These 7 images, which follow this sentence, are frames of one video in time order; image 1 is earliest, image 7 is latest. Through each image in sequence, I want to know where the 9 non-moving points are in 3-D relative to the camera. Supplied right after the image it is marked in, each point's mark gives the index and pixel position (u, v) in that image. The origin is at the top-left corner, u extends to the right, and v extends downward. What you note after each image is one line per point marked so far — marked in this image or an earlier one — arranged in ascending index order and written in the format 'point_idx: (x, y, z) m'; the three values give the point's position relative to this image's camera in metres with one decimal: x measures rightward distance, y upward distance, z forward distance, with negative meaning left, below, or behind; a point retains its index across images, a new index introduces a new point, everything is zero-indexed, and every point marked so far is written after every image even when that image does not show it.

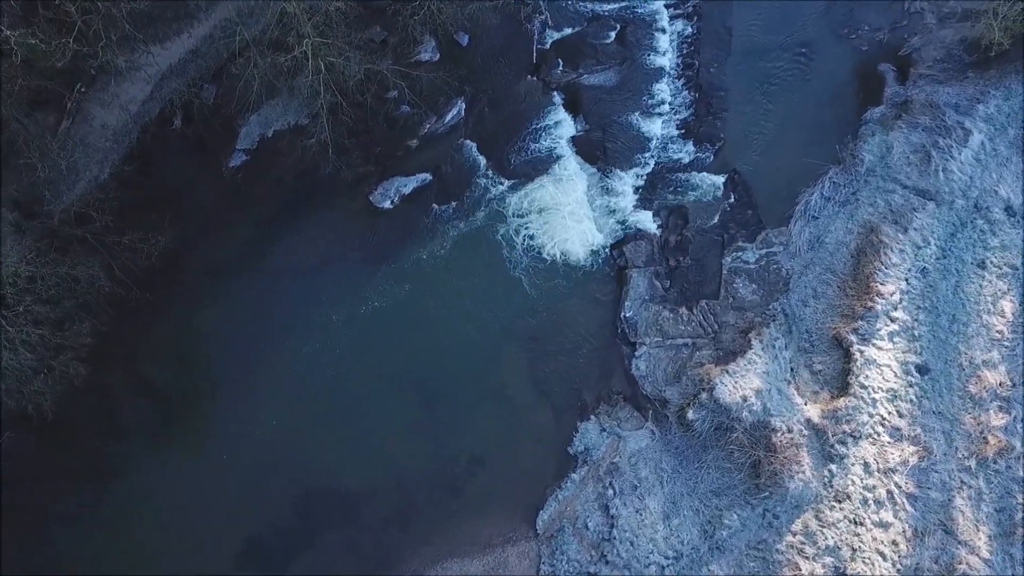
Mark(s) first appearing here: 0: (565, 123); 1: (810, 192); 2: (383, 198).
0: (+1.2, +3.7, +18.0) m
1: (+6.3, +2.0, +16.9) m
2: (-2.9, +2.0, +17.7) m
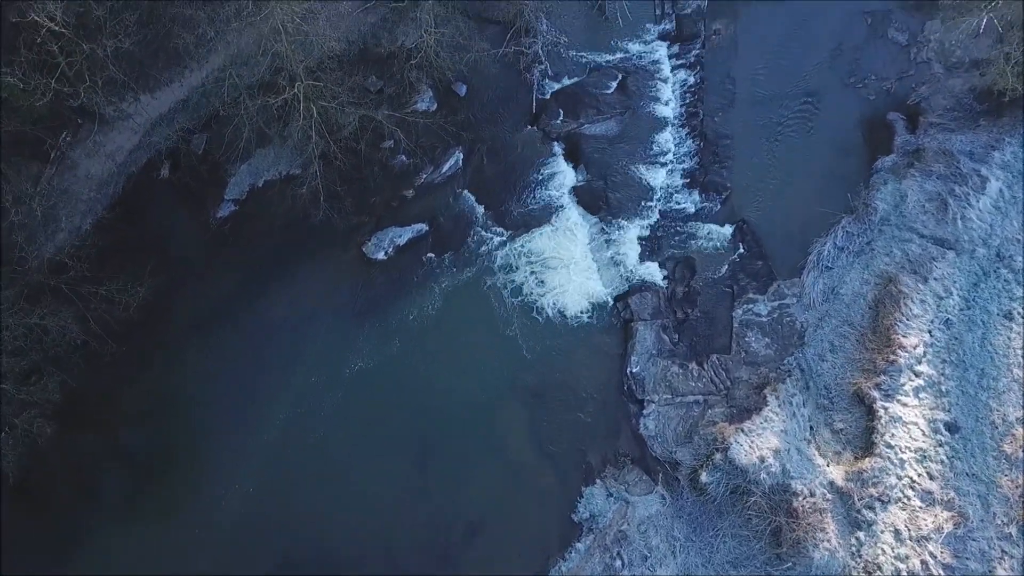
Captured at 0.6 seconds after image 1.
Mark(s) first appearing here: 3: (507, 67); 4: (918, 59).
0: (+1.2, +2.5, +17.4) m
1: (+6.2, +0.9, +16.2) m
2: (-2.9, +0.9, +17.0) m
3: (-0.1, +4.9, +18.2) m
4: (+9.2, +5.2, +18.1) m
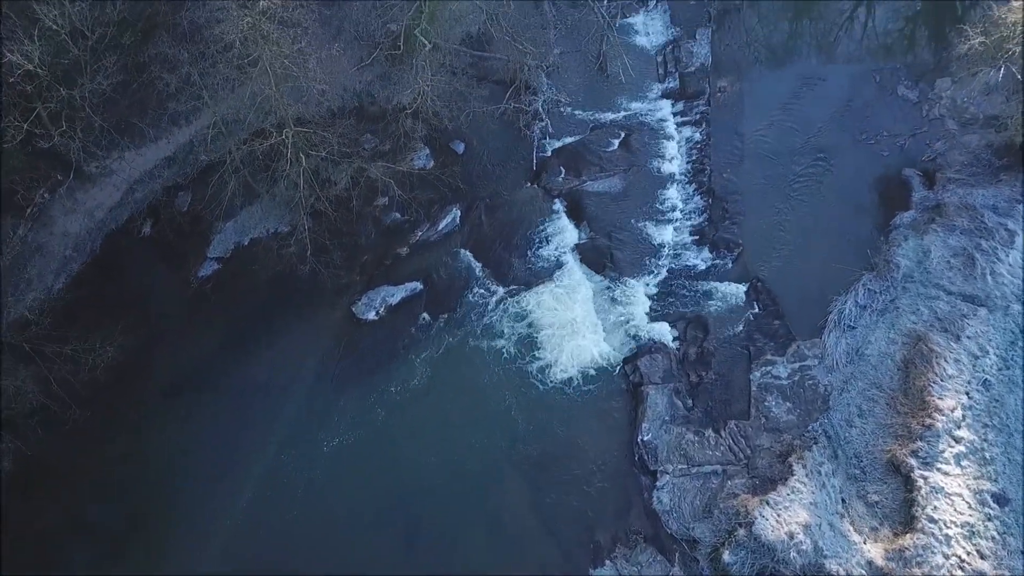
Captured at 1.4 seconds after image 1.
0: (+1.1, +1.2, +16.5) m
1: (+6.2, -0.2, +15.2) m
2: (-2.9, -0.4, +16.0) m
3: (-0.1, +3.5, +17.6) m
4: (+9.1, +3.8, +17.6) m
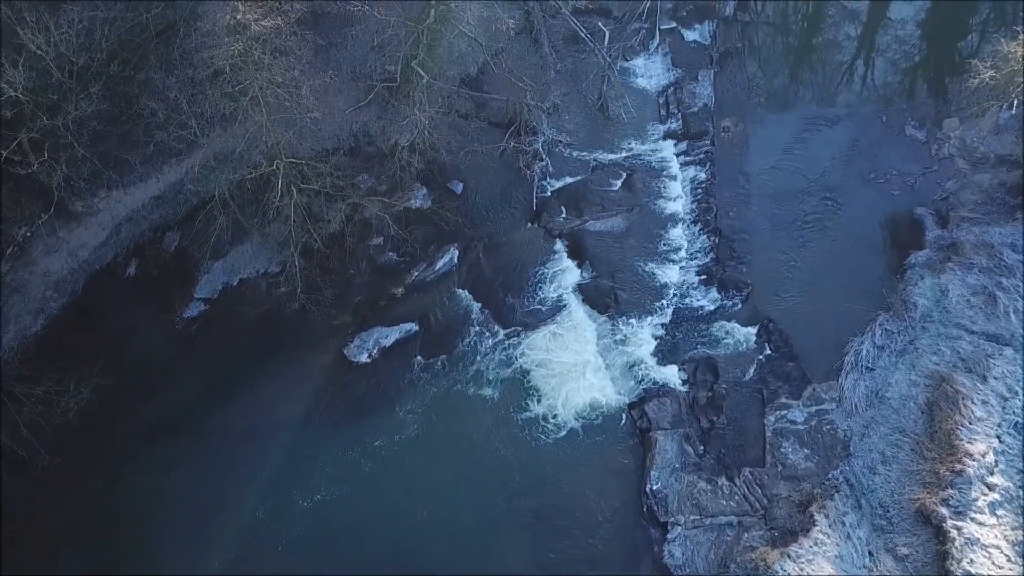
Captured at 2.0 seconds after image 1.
0: (+1.1, +0.3, +15.9) m
1: (+6.2, -1.0, +14.4) m
2: (-2.9, -1.2, +15.2) m
3: (-0.1, +2.6, +17.2) m
4: (+9.1, +2.8, +17.2) m
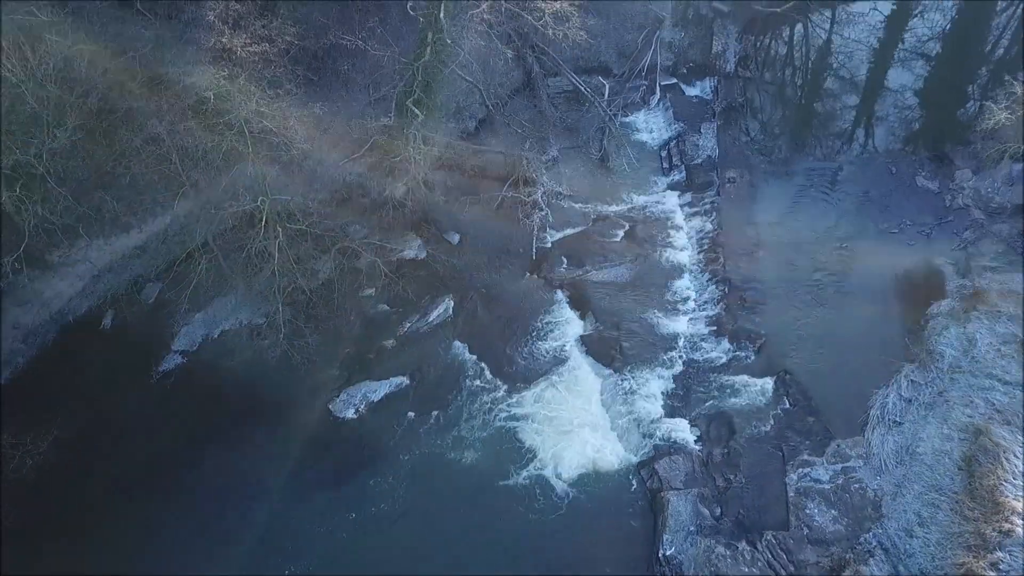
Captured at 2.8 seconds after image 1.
0: (+1.1, -0.6, +15.0) m
1: (+6.2, -1.8, +13.4) m
2: (-2.9, -2.1, +14.1) m
3: (-0.1, +1.5, +16.5) m
4: (+9.1, +1.7, +16.5) m
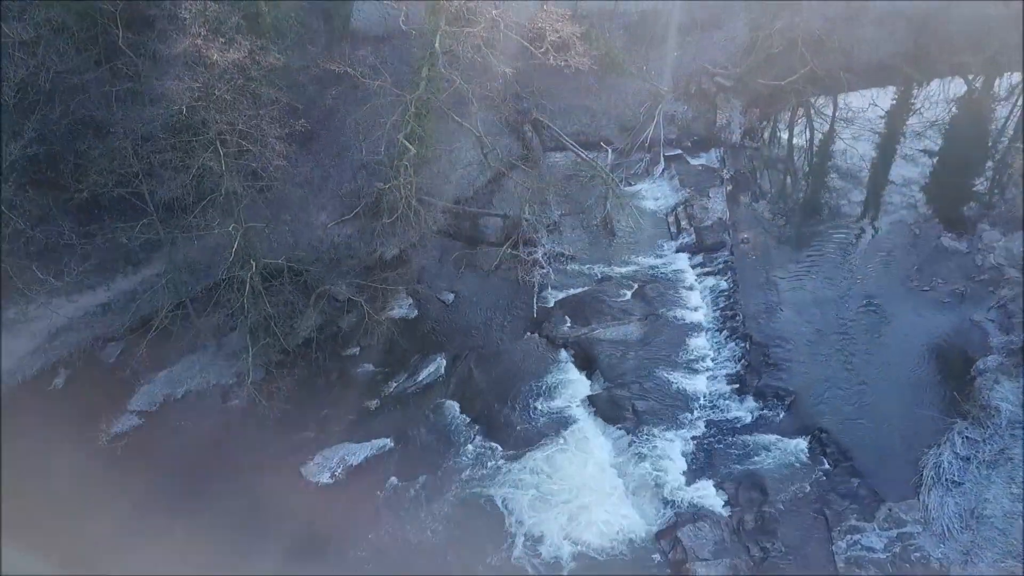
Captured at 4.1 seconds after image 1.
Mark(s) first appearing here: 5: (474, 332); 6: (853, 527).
0: (+1.1, -1.6, +13.5) m
1: (+6.2, -2.4, +11.7) m
2: (-2.9, -2.8, +12.4) m
3: (-0.2, +0.2, +15.3) m
4: (+9.1, +0.5, +15.4) m
5: (-0.7, -0.8, +14.4) m
6: (+4.6, -3.3, +10.9) m
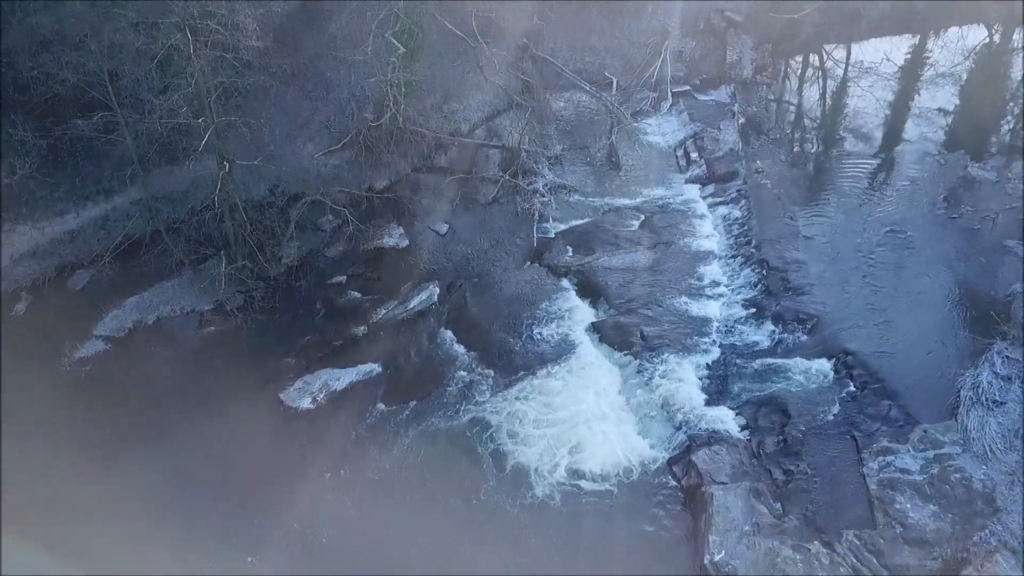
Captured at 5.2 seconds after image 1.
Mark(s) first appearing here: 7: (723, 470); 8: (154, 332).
0: (+1.1, -0.3, +12.5) m
1: (+6.1, -1.2, +10.7) m
2: (-3.0, -1.6, +11.4) m
3: (-0.2, +1.5, +14.3) m
4: (+9.1, +1.7, +14.4) m
5: (-0.7, +0.5, +13.4) m
6: (+4.6, -2.0, +9.9) m
7: (+2.6, -2.3, +9.9) m
8: (-5.5, -0.7, +12.3) m
